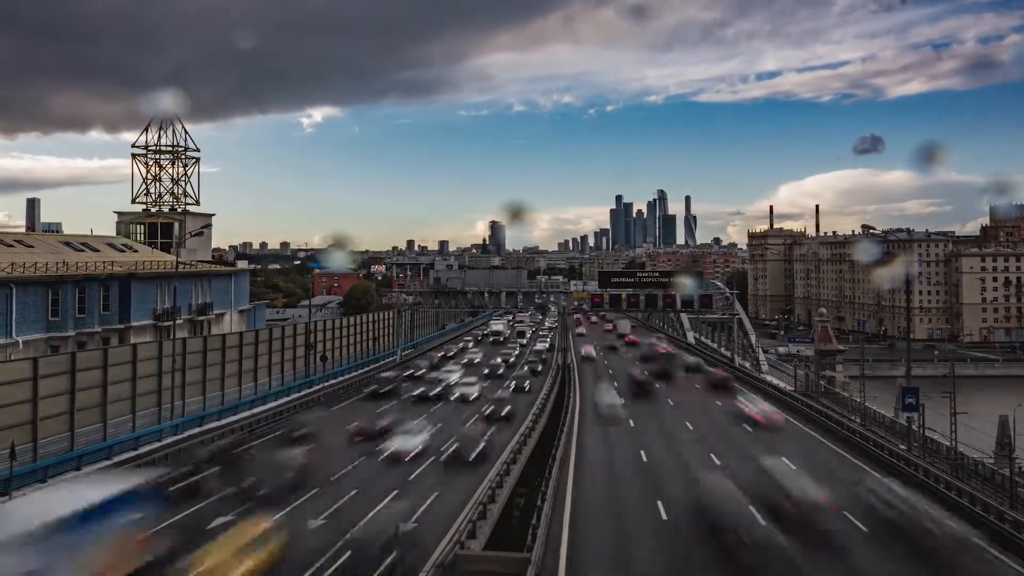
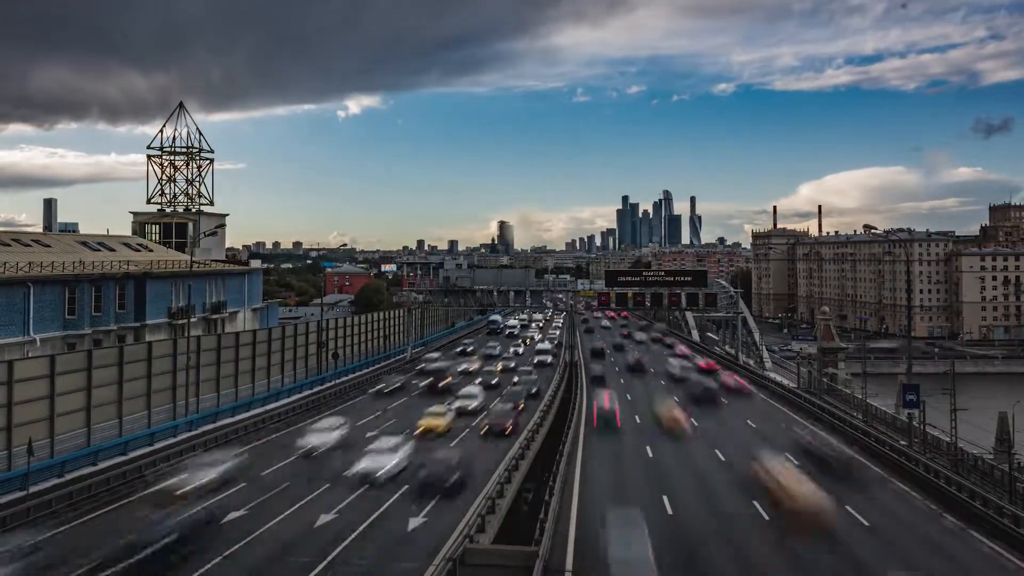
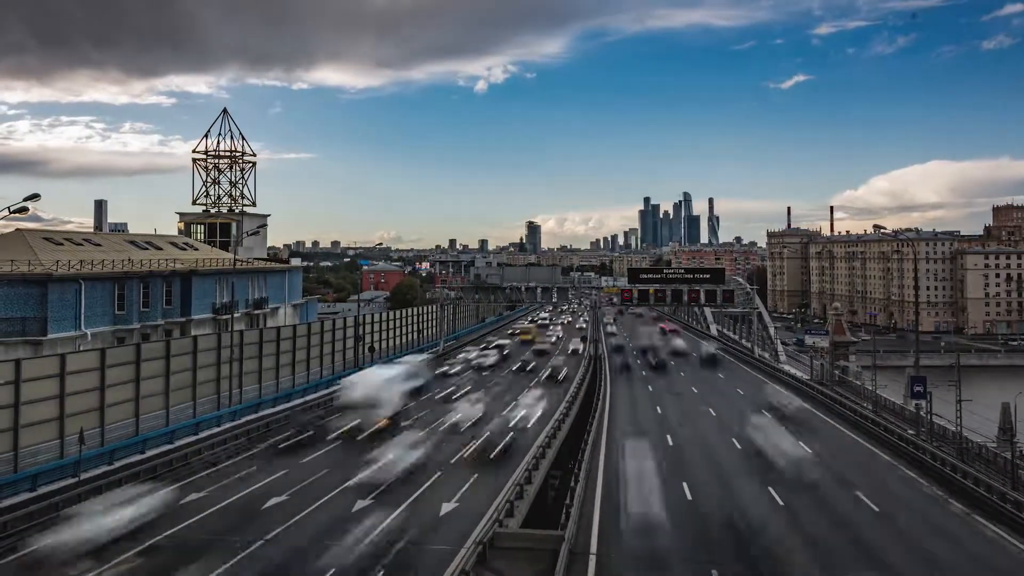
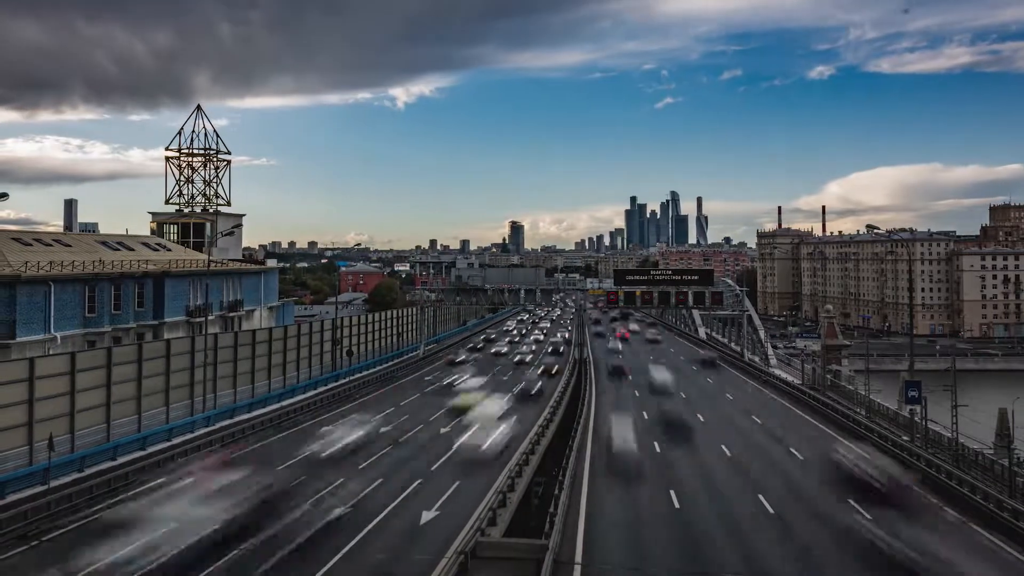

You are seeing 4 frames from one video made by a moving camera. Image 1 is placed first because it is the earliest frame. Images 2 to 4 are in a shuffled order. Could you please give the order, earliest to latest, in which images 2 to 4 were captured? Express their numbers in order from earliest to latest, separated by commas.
2, 4, 3
